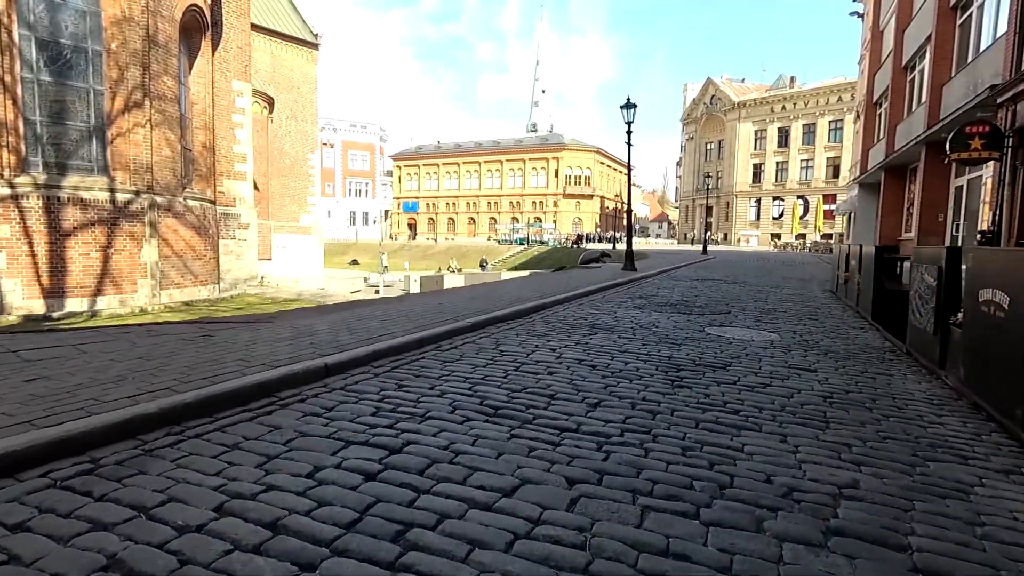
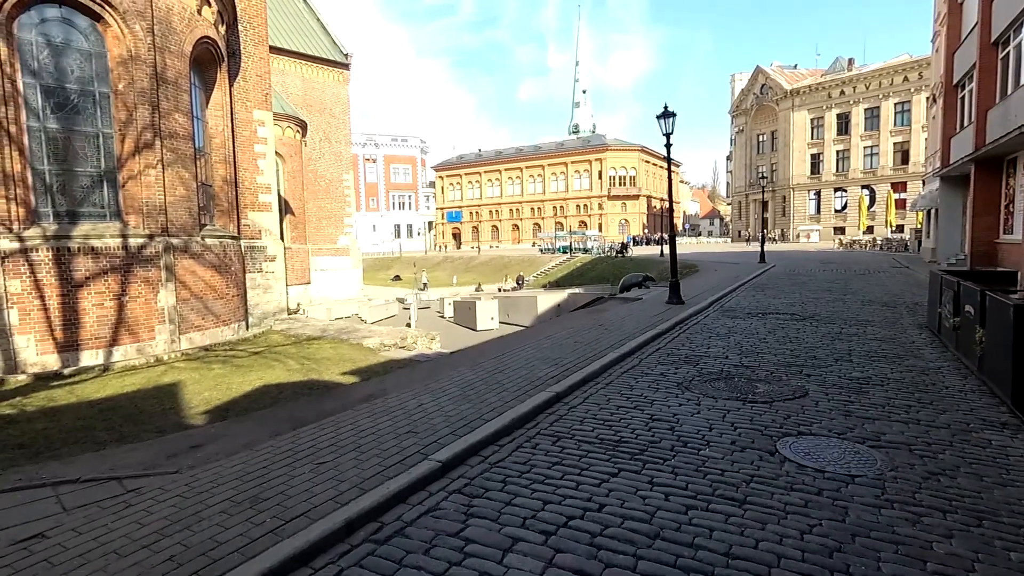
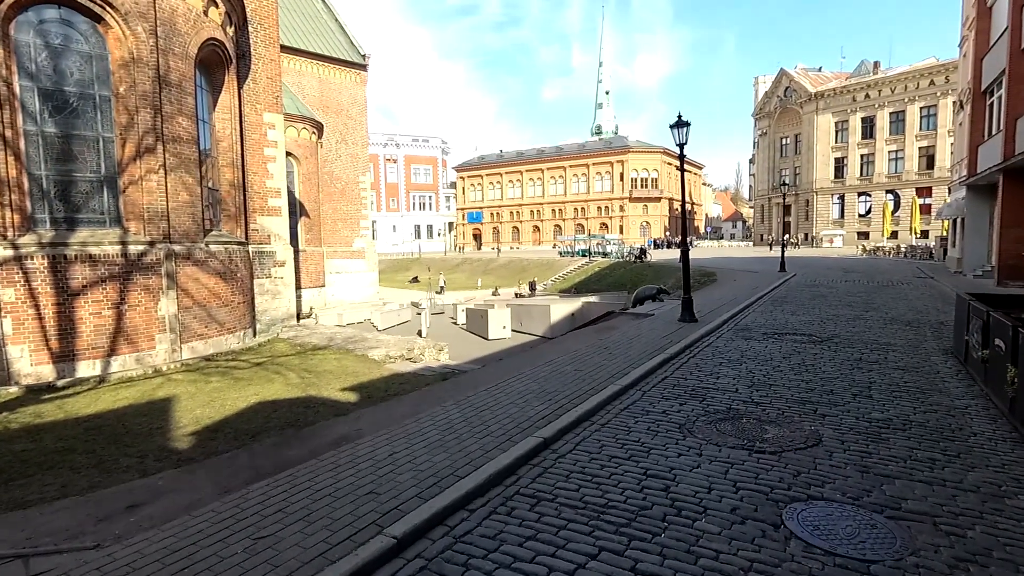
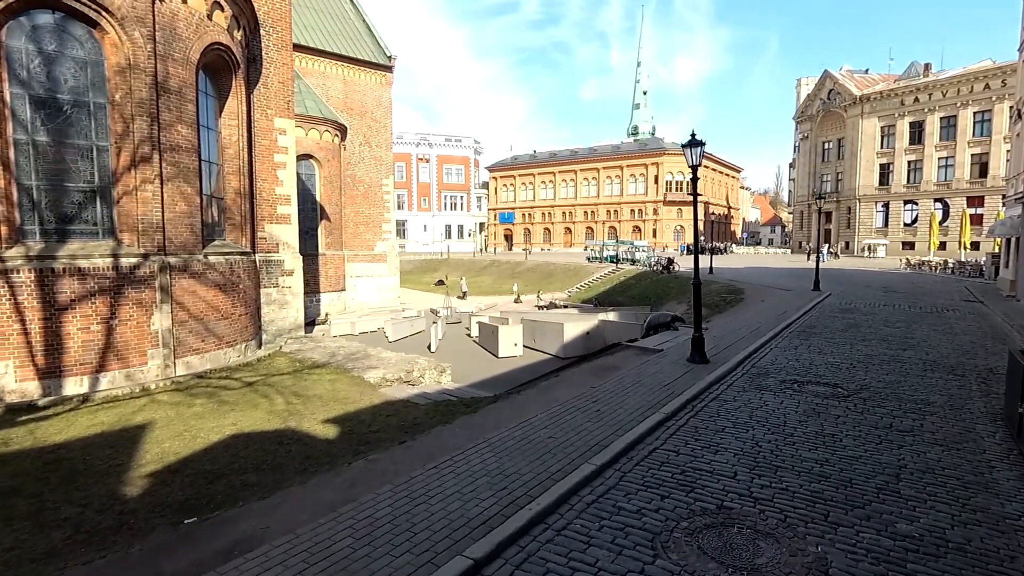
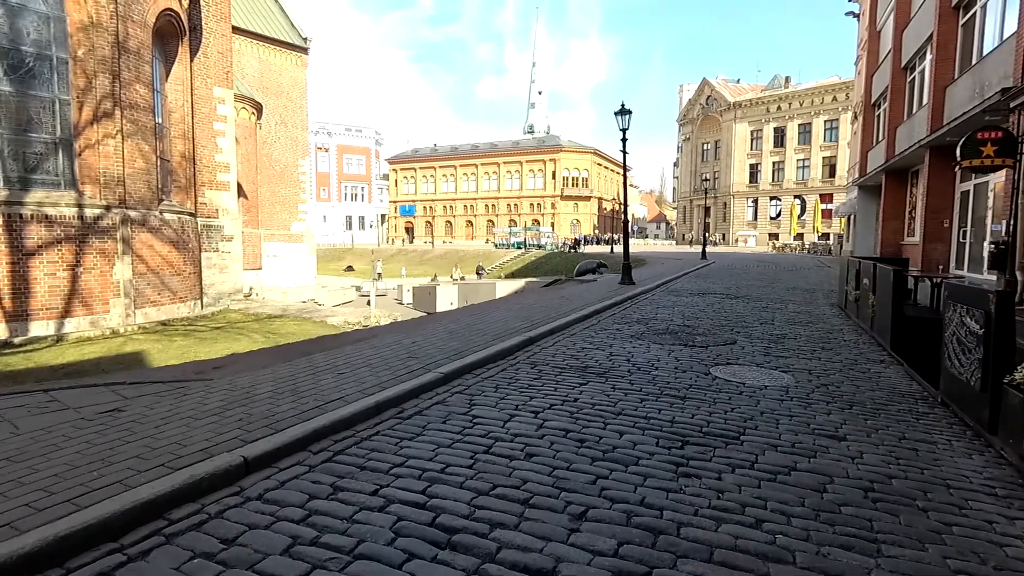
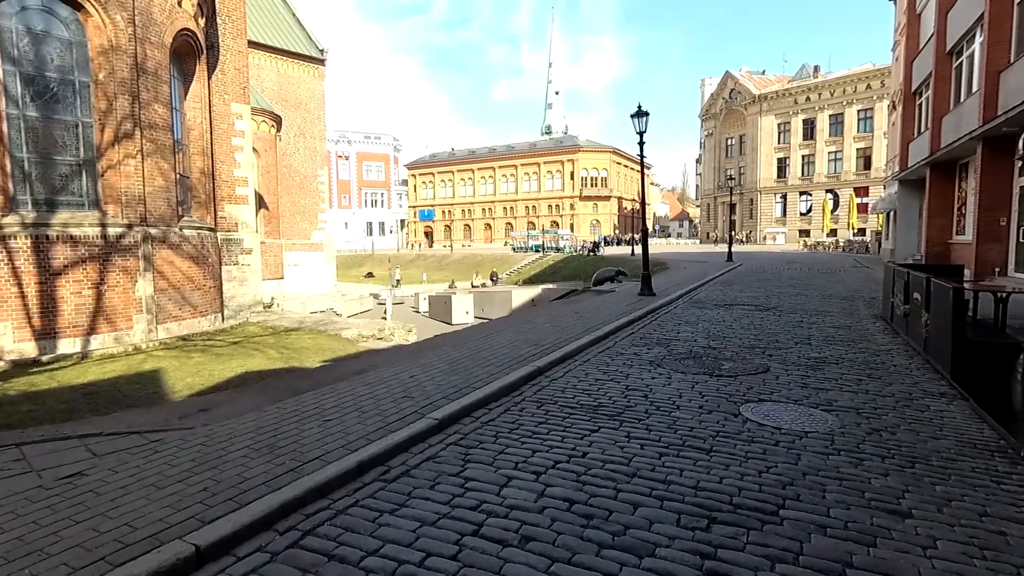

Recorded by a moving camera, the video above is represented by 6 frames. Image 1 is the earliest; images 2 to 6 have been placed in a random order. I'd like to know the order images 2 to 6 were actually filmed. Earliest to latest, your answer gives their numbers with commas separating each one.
5, 6, 2, 3, 4
